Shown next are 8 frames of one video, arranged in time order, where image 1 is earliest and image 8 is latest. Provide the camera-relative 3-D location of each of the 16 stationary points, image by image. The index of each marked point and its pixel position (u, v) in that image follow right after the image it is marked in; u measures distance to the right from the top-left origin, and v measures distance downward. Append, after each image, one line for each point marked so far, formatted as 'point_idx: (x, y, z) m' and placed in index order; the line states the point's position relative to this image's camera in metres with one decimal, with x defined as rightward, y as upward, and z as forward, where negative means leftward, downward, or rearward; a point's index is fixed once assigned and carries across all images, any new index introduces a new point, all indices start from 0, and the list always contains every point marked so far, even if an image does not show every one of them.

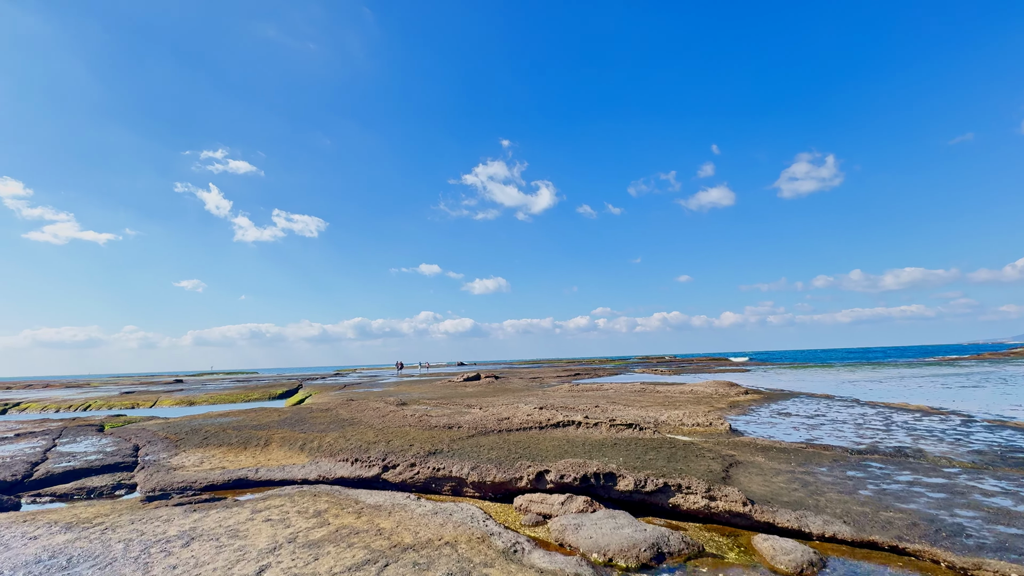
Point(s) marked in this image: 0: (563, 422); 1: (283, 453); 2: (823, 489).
0: (+2.2, -5.7, +19.0) m
1: (-9.7, -7.0, +18.9) m
2: (+8.0, -5.2, +11.5) m
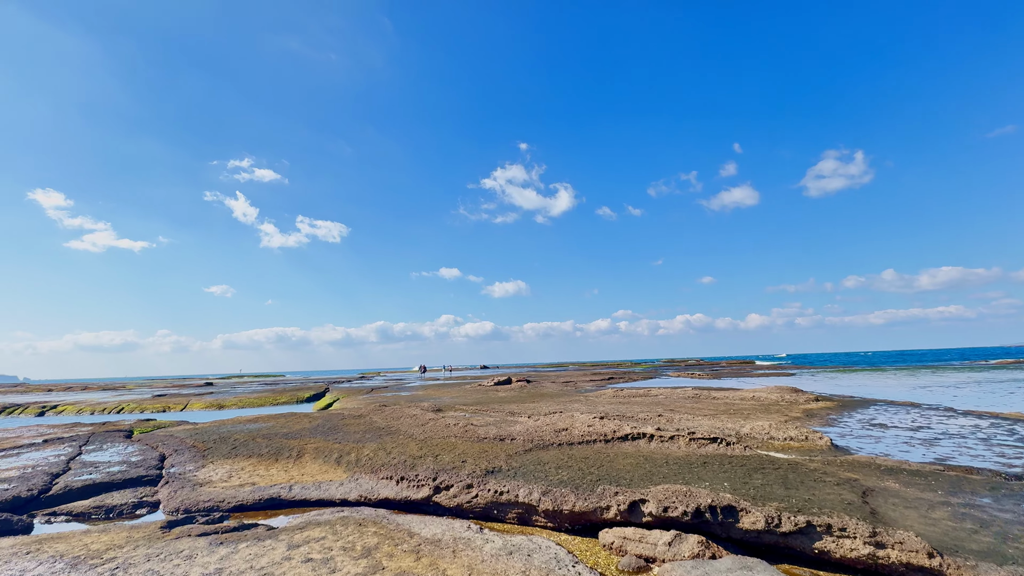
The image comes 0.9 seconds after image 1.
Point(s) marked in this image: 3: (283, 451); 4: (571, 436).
0: (+4.5, -5.4, +16.6) m
1: (-7.4, -6.8, +17.0) m
2: (+9.9, -4.8, +8.9) m
3: (-9.9, -7.1, +19.5) m
4: (+2.2, -5.6, +16.9) m
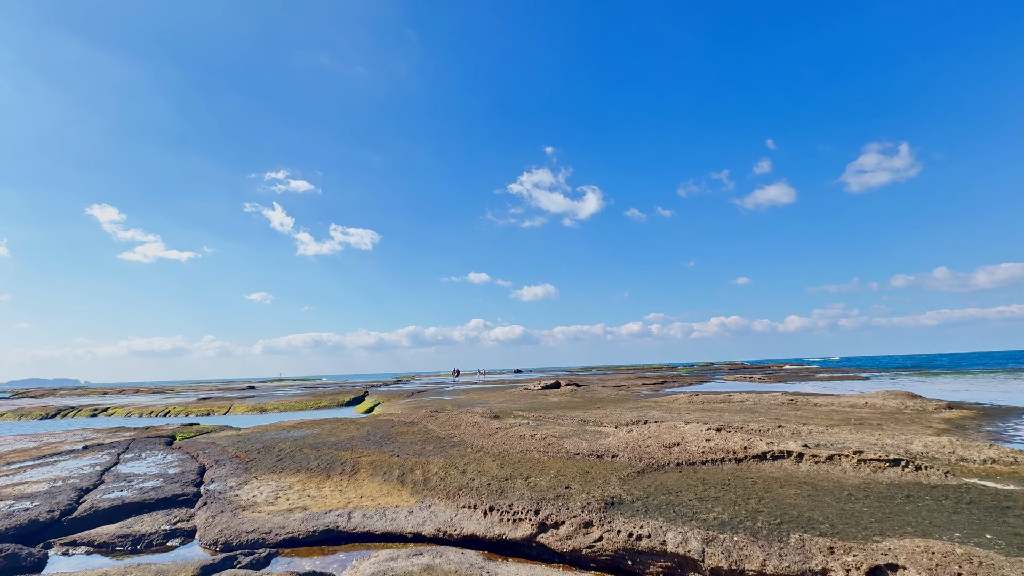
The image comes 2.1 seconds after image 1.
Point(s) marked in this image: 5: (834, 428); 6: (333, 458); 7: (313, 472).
0: (+7.5, -4.8, +13.1) m
1: (-4.3, -6.3, +14.2) m
2: (+12.4, -4.0, +5.0) m
3: (-6.7, -6.7, +16.8) m
4: (+5.3, -5.0, +13.5) m
5: (+12.8, -5.6, +17.8) m
6: (-7.1, -6.8, +17.9) m
7: (-7.2, -6.7, +16.2) m
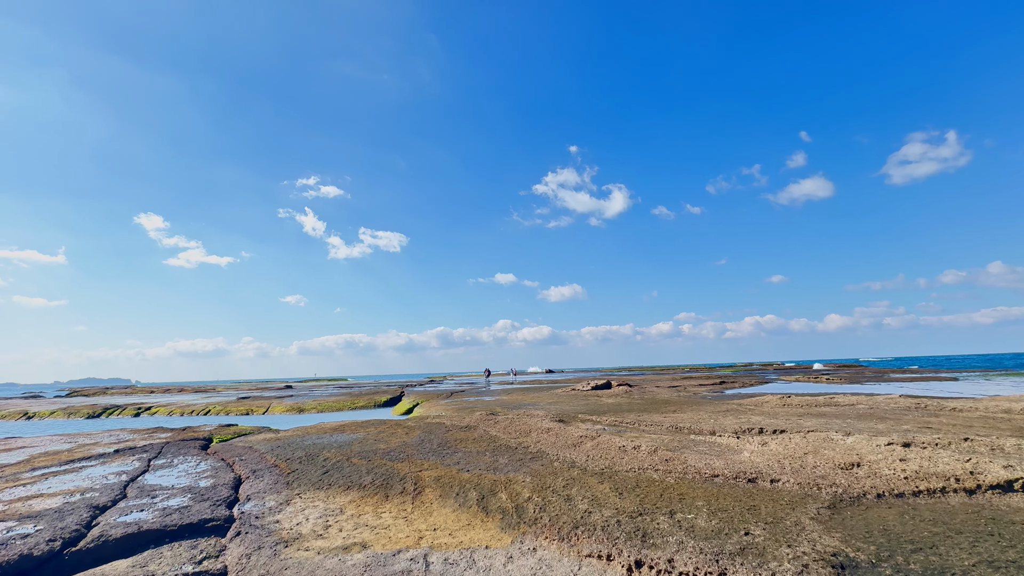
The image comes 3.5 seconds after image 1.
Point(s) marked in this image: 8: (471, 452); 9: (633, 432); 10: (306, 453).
0: (+10.3, -3.9, +9.1) m
1: (-1.4, -5.6, +11.0) m
2: (+14.6, -3.1, +0.7) m
3: (-3.7, -5.9, +13.8) m
4: (+8.1, -4.1, +9.7) m
5: (+15.8, -4.7, +13.5) m
6: (-4.1, -6.1, +14.8) m
7: (-4.3, -6.0, +13.2) m
8: (-1.5, -6.1, +16.7) m
9: (+5.0, -5.9, +18.5) m
10: (-8.8, -7.1, +19.2) m
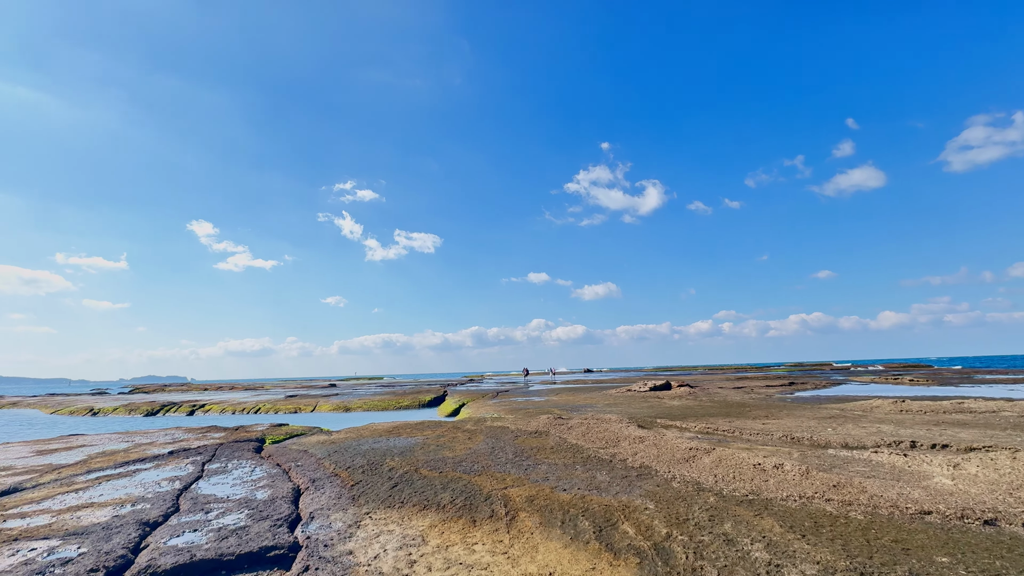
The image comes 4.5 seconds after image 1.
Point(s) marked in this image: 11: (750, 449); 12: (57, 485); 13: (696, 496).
0: (+12.6, -3.4, +5.9) m
1: (+1.1, -5.1, +8.7) m
2: (+16.3, -2.5, -2.8) m
3: (-0.9, -5.5, +11.6) m
4: (+10.4, -3.6, +6.6) m
5: (+18.5, -4.0, +9.9) m
6: (-1.3, -5.6, +12.7) m
7: (-1.6, -5.6, +11.0) m
8: (+1.4, -5.7, +14.4) m
9: (+8.1, -5.4, +15.6) m
10: (-5.6, -6.7, +17.4) m
11: (+7.7, -5.2, +14.4) m
12: (-16.9, -7.3, +16.7) m
13: (+4.2, -4.7, +10.2) m
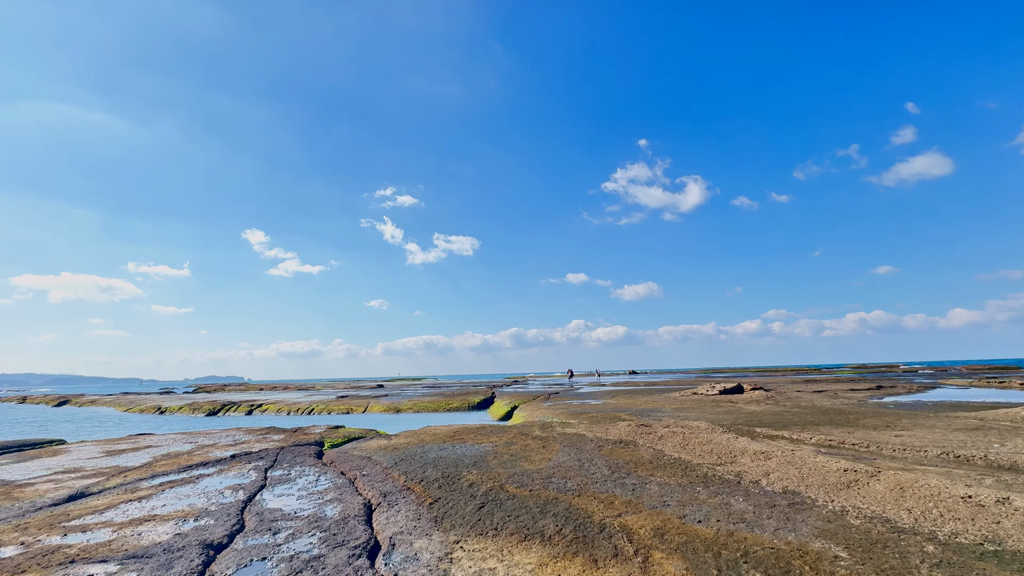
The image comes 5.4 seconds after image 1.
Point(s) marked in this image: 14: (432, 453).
0: (+14.6, -2.8, +2.6) m
1: (+3.4, -4.7, +6.3) m
2: (+17.5, -1.9, -6.4) m
3: (+1.7, -5.1, +9.4) m
4: (+12.5, -3.1, +3.5) m
5: (+20.8, -3.4, +6.1) m
6: (+1.4, -5.3, +10.5) m
7: (+1.0, -5.2, +9.0) m
8: (+4.2, -5.3, +12.0) m
9: (+10.9, -4.9, +12.7) m
10: (-2.5, -6.4, +15.7) m
11: (+10.4, -4.7, +11.5) m
12: (-13.8, -7.2, +15.9) m
13: (+6.6, -4.3, +7.7) m
14: (-3.6, -7.3, +19.9) m
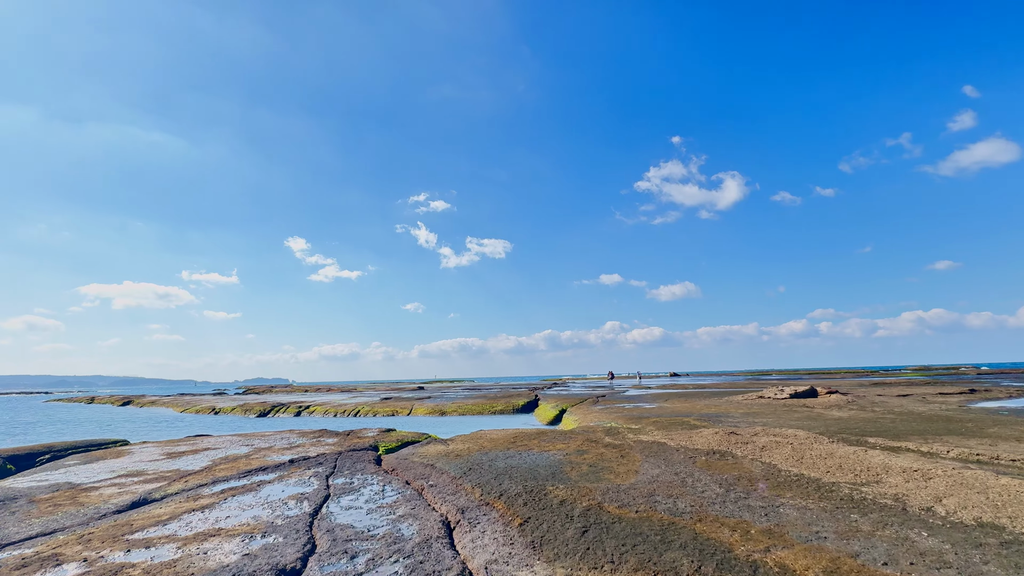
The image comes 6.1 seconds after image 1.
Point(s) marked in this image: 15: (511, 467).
0: (+16.2, -2.3, -0.2) m
1: (+5.4, -4.4, +4.3) m
2: (+18.5, -1.3, -9.4) m
3: (+3.9, -4.8, +7.5) m
4: (+14.2, -2.5, +0.9) m
5: (+22.7, -2.8, +2.8) m
6: (+3.7, -5.0, +8.7) m
7: (+3.1, -4.9, +7.1) m
8: (+6.6, -4.9, +9.9) m
9: (+13.4, -4.5, +10.1) m
10: (+0.2, -6.1, +14.1) m
11: (+12.8, -4.2, +9.0) m
12: (-11.1, -7.1, +15.1) m
13: (+8.7, -3.8, +5.4) m
14: (-0.5, -7.0, +18.3) m
15: (0.0, -6.7, +16.9) m
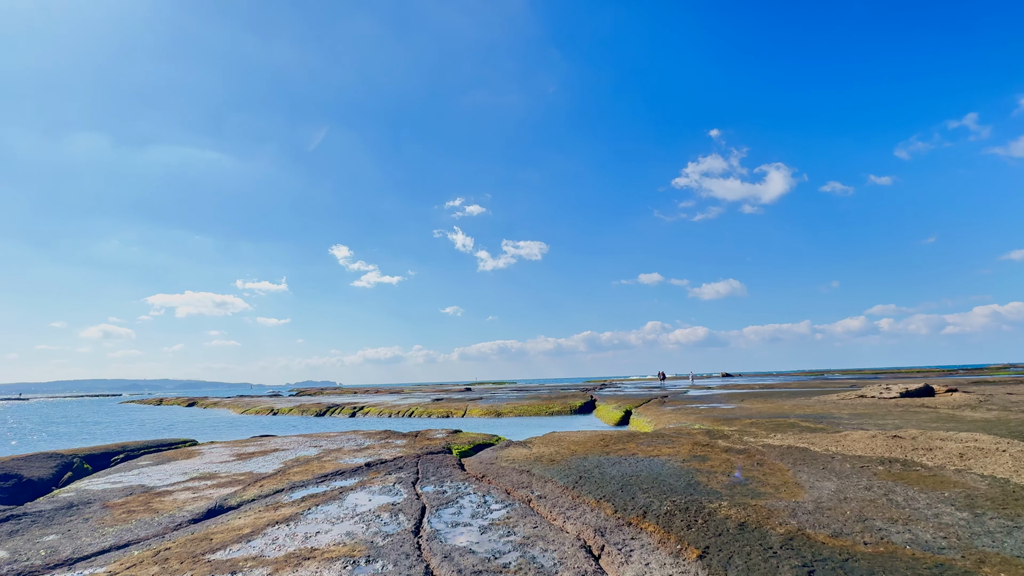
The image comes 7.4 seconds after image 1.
0: (+18.4, -1.1, -4.2) m
1: (+8.0, -3.4, +1.3) m
2: (+19.8, 0.0, -13.5) m
3: (+6.8, -3.9, +4.6) m
4: (+16.5, -1.4, -2.9) m
5: (+25.1, -1.4, -1.7) m
6: (+6.7, -4.0, +5.7) m
7: (+6.0, -4.0, +4.2) m
8: (+9.7, -4.0, +6.7) m
9: (+16.5, -3.4, +6.3) m
10: (+3.7, -5.3, +11.4) m
11: (+15.8, -3.1, +5.3) m
12: (-7.4, -6.6, +13.4) m
13: (+11.4, -2.8, +2.1) m
14: (+3.4, -6.3, +15.7) m
15: (+3.7, -5.9, +14.2) m
